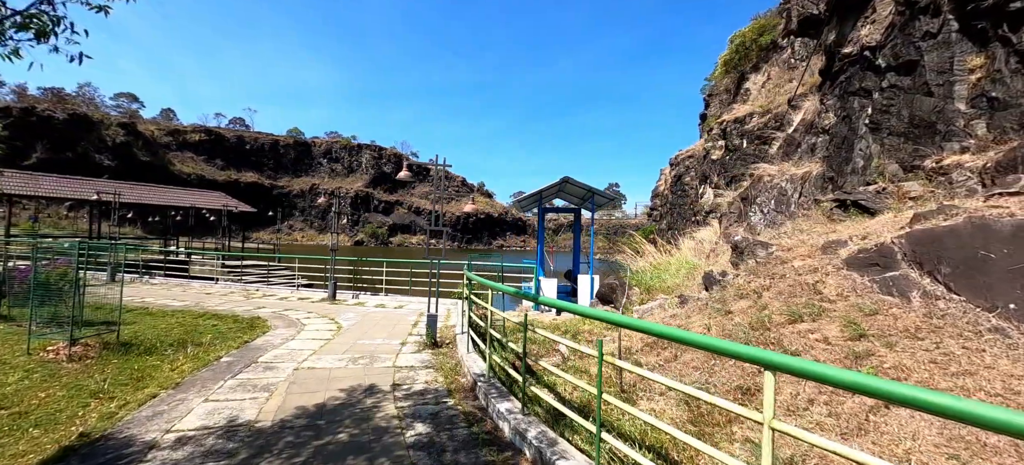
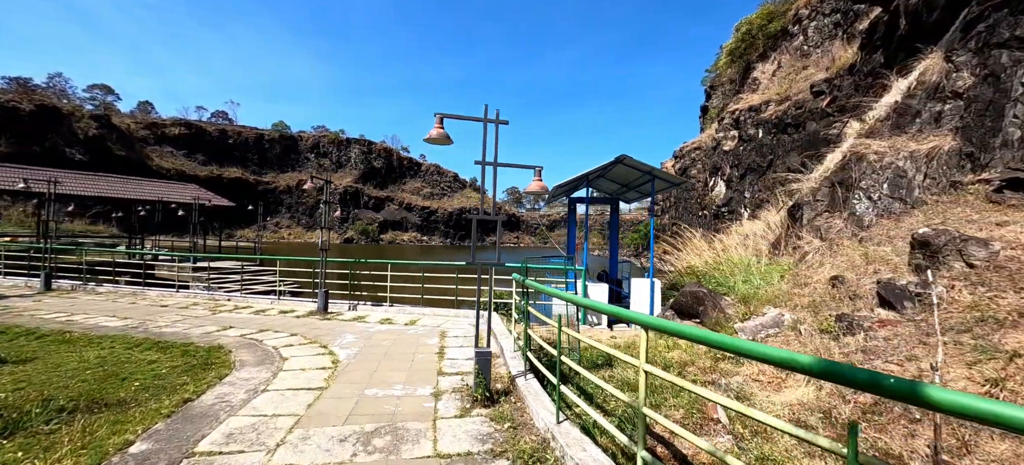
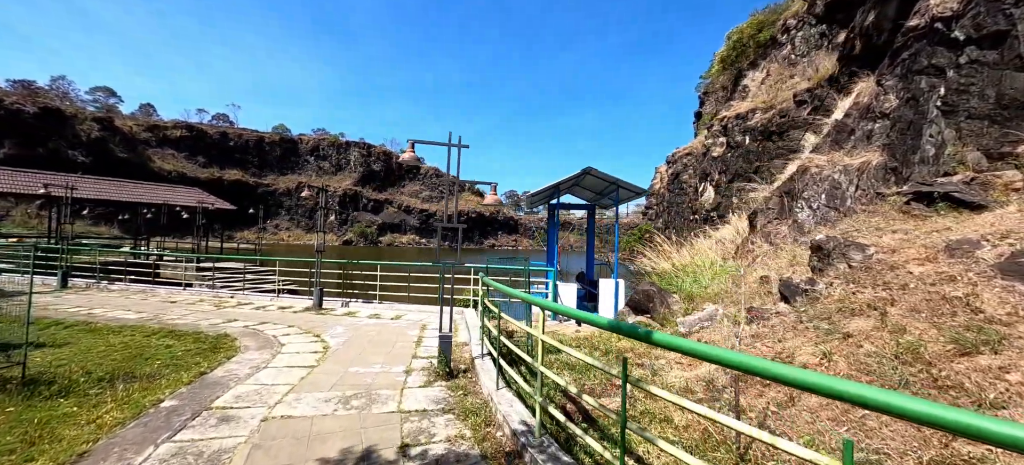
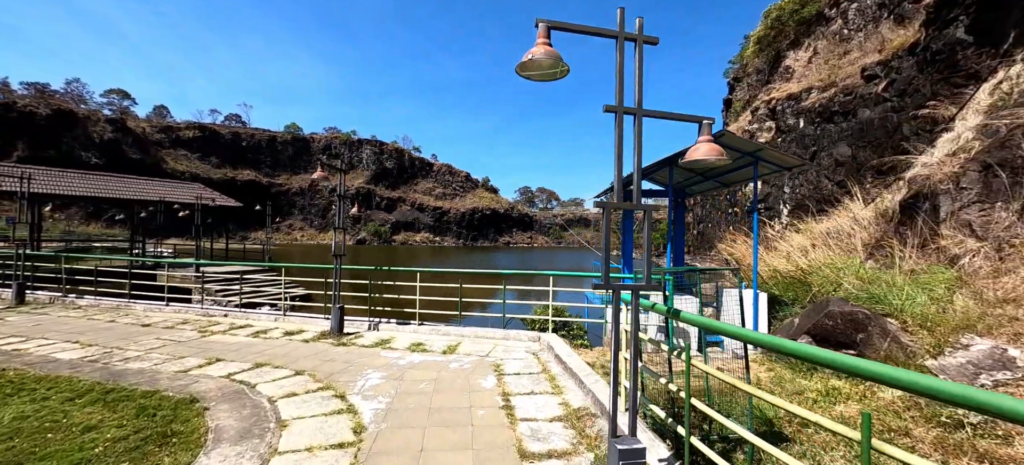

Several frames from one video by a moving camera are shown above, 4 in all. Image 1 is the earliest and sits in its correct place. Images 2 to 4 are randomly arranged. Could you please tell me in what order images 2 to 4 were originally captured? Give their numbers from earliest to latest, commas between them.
3, 2, 4
